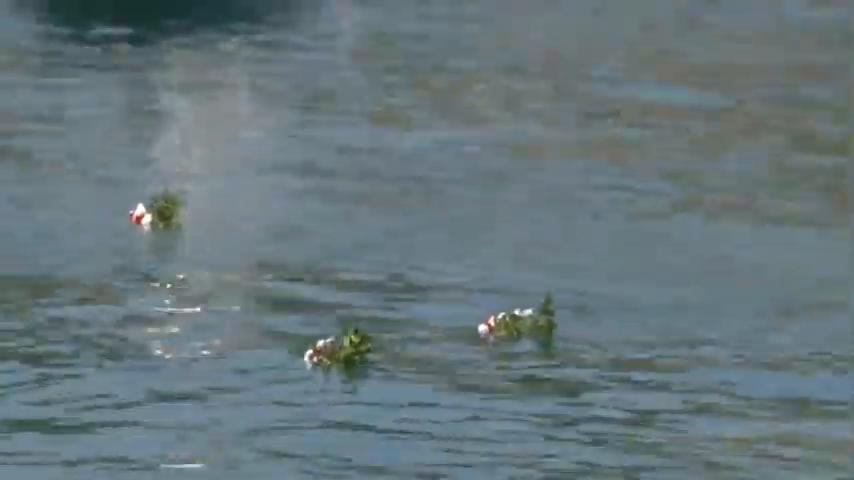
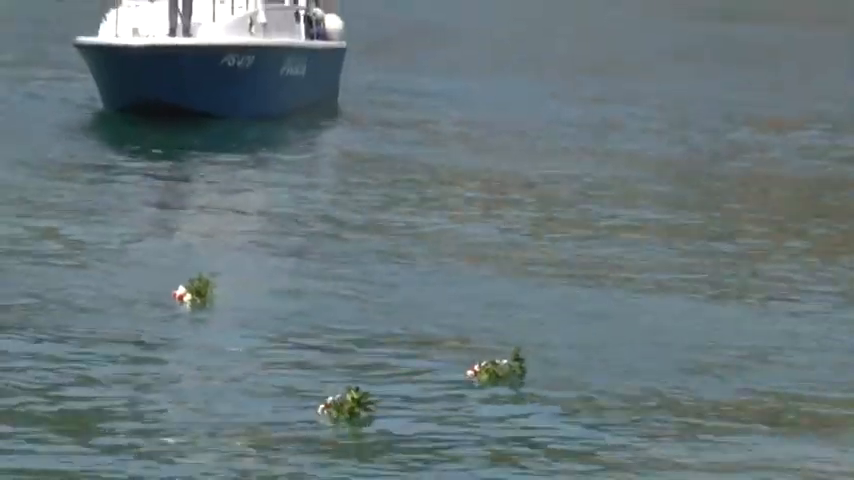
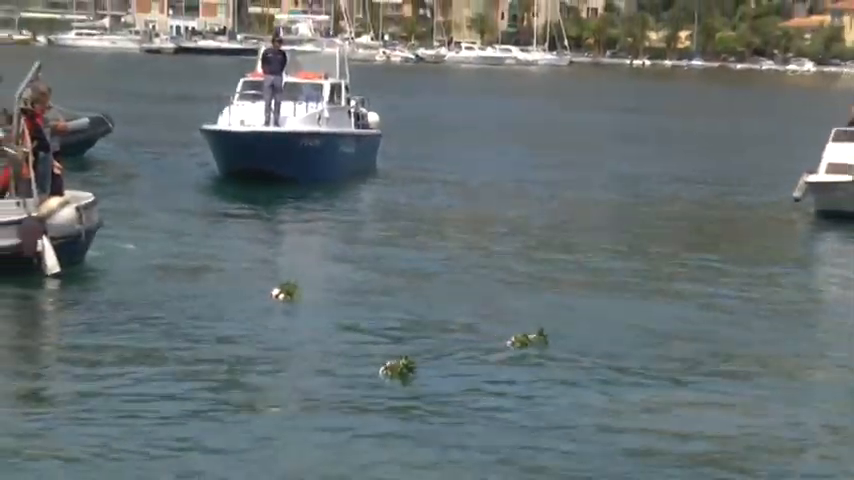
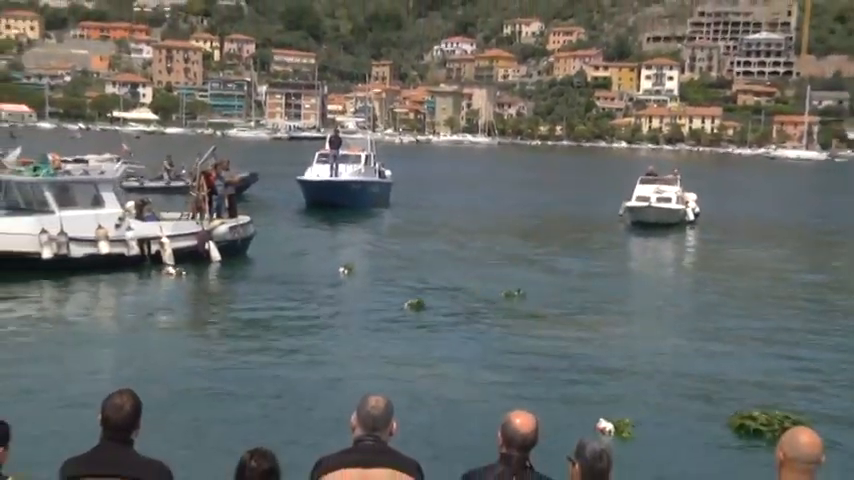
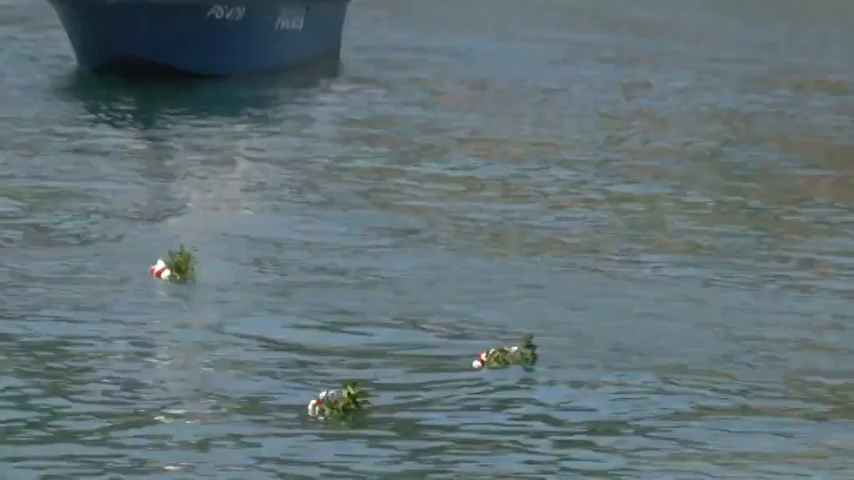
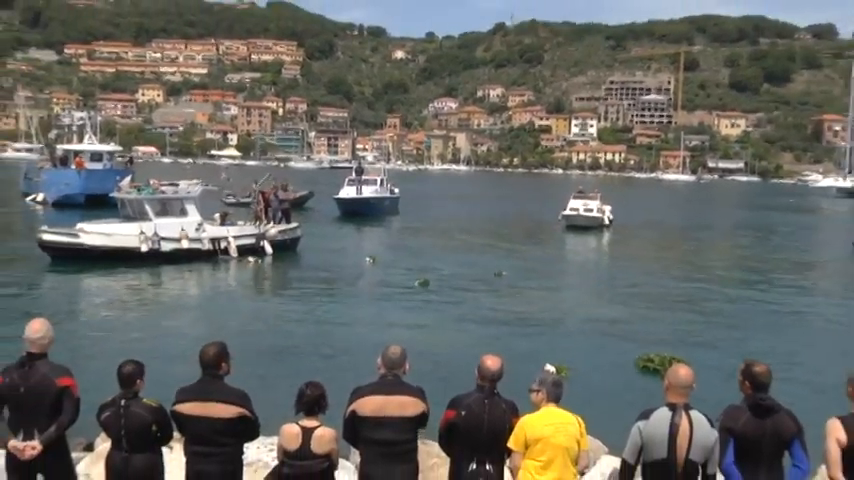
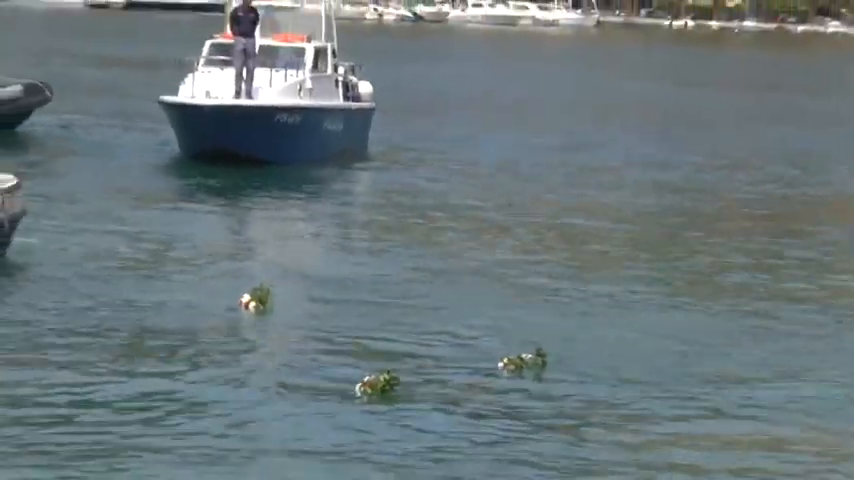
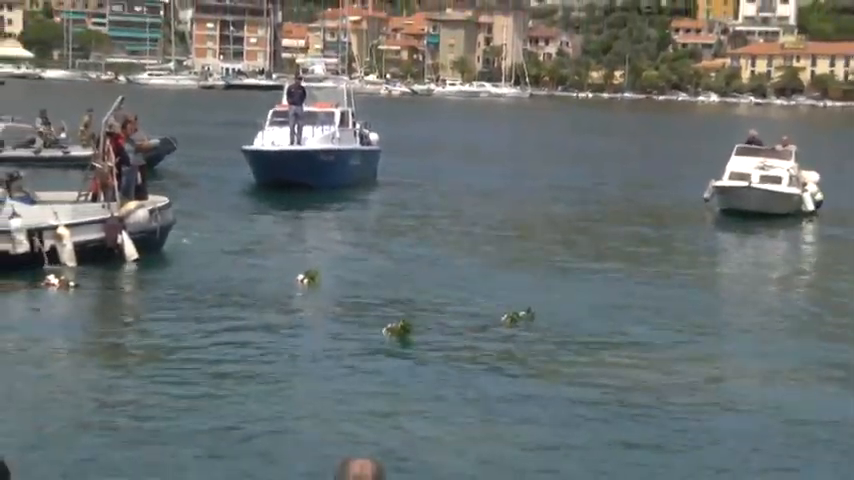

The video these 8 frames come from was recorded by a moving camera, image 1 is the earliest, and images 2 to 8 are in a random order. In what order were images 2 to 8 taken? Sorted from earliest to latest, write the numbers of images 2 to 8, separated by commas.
5, 2, 7, 3, 8, 4, 6
